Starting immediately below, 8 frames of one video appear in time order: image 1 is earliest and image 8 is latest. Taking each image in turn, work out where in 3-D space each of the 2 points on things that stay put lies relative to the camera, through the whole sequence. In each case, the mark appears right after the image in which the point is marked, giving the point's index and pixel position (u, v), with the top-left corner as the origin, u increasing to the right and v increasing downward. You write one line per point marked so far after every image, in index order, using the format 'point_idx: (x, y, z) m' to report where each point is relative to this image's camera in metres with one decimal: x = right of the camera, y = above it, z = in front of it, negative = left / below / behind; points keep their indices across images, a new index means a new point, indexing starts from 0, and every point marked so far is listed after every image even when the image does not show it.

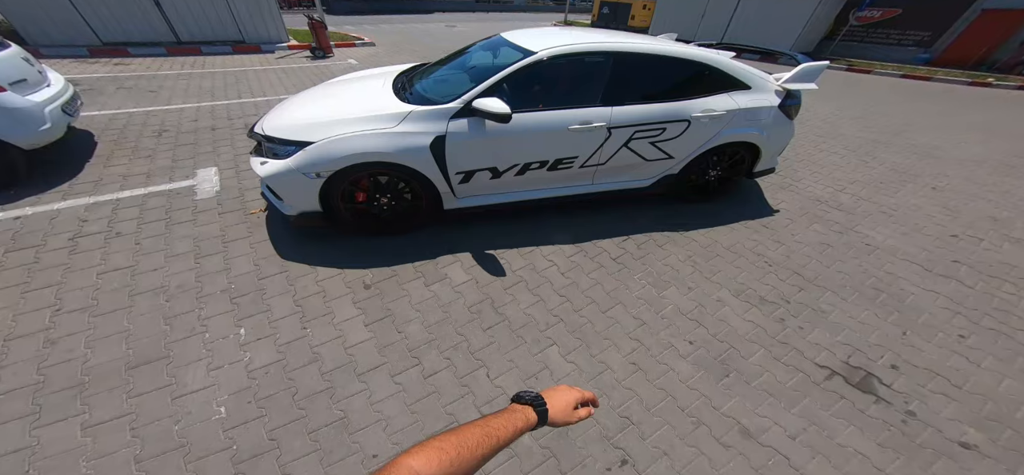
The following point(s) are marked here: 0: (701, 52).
0: (+1.6, +1.6, +3.0) m
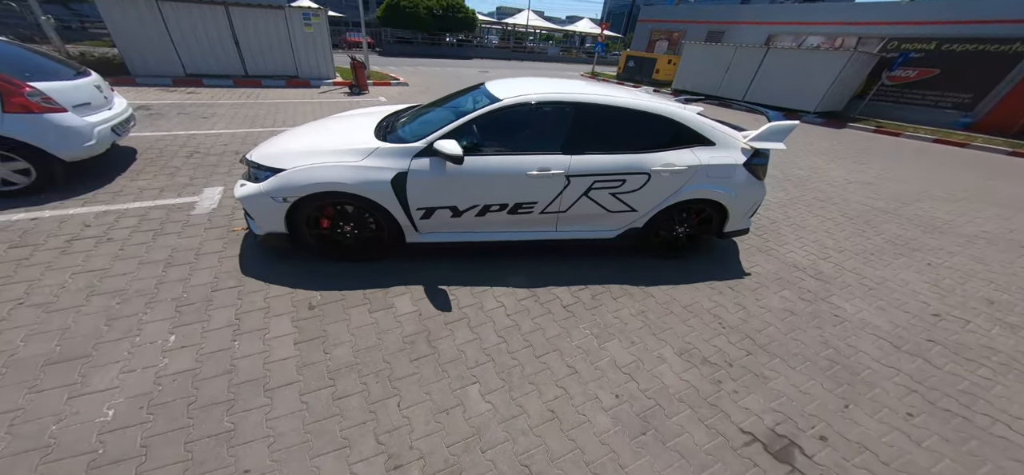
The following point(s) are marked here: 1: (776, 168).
0: (+1.4, +1.2, +3.2) m
1: (+4.7, +1.3, +6.4) m
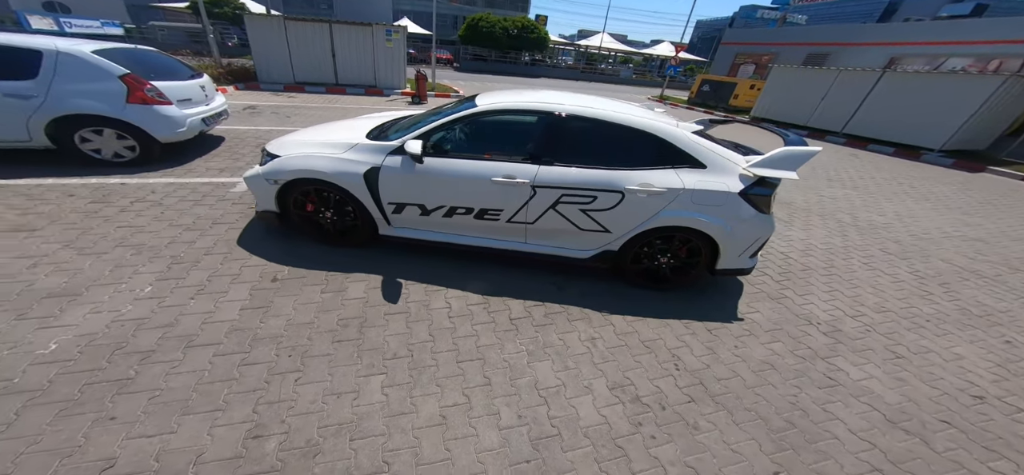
0: (+1.2, +0.9, +3.0) m
1: (+5.1, +0.5, +5.4) m
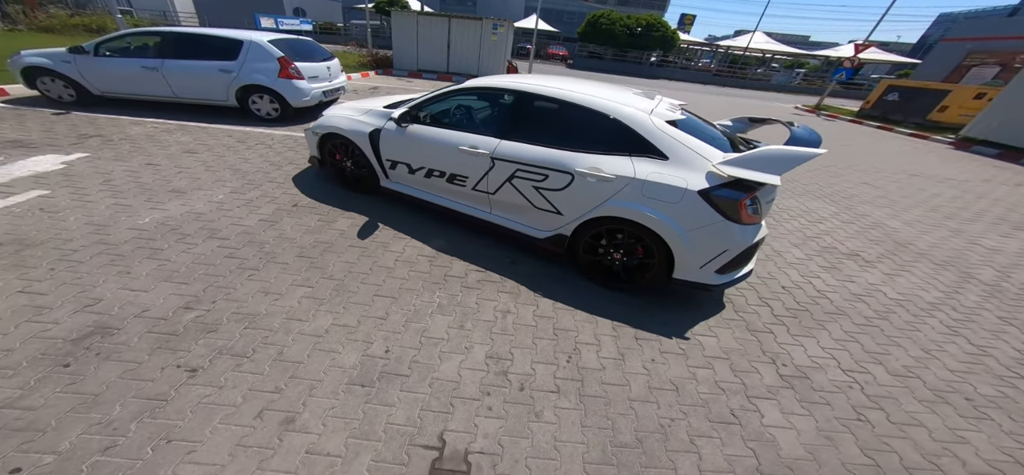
0: (+0.9, +1.0, +2.8) m
1: (+5.2, -0.2, +3.8) m
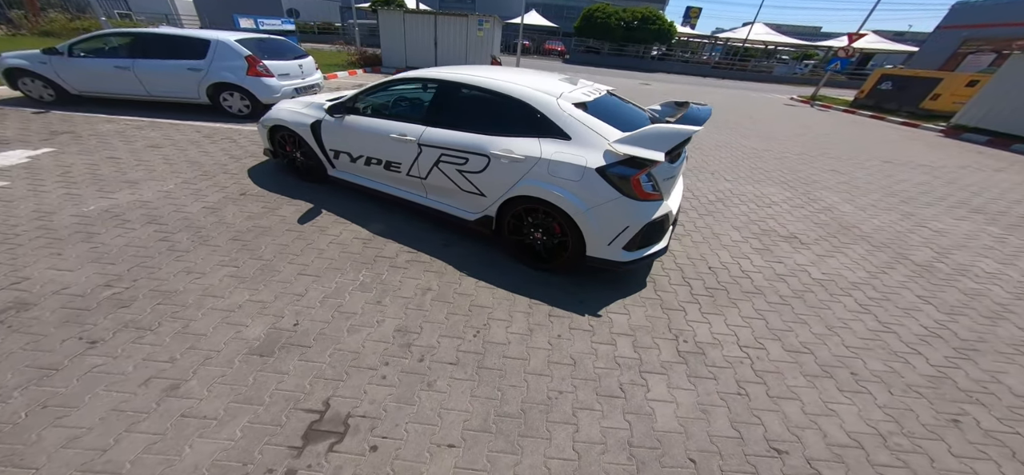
0: (+0.2, +1.2, +2.8) m
1: (+4.6, 0.0, +3.8) m
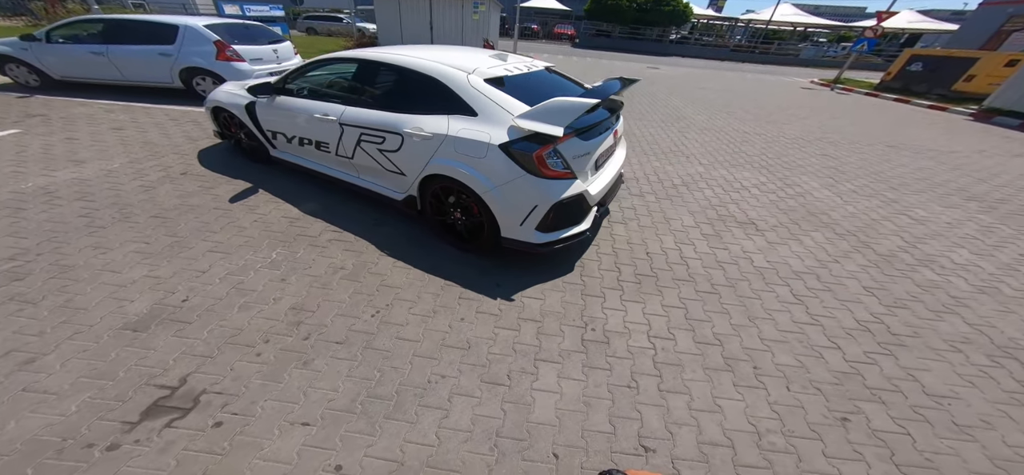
0: (-0.5, +1.3, +2.7) m
1: (+3.9, +0.1, +3.5) m
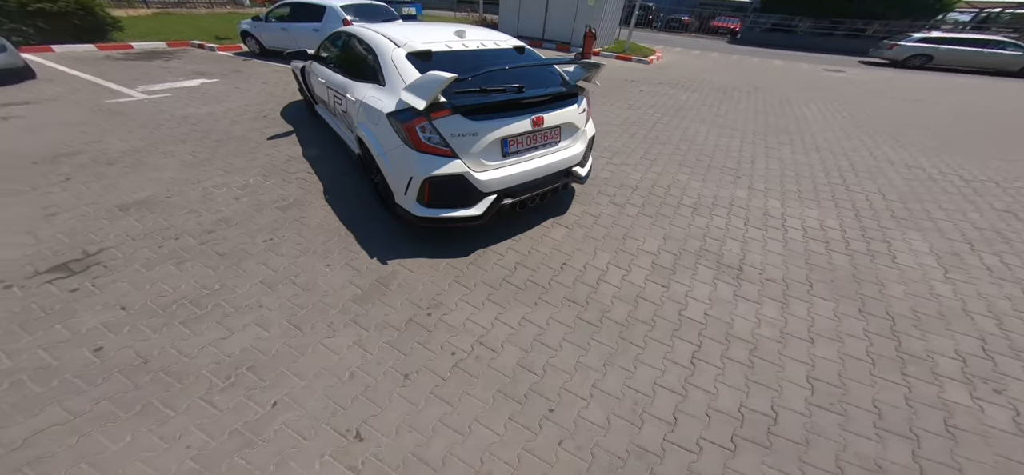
0: (-1.0, +1.6, +2.8) m
1: (+3.0, -0.6, +2.1) m
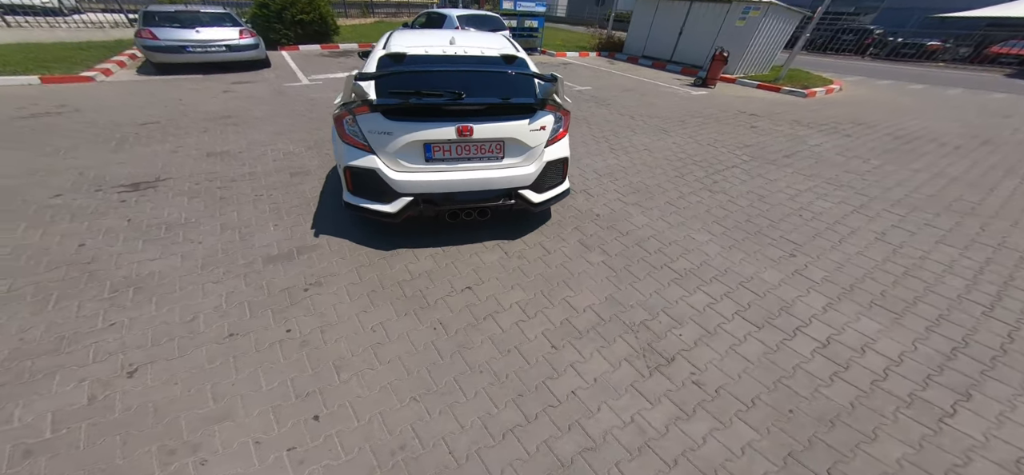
0: (-1.1, +1.7, +3.1) m
1: (+1.6, -1.3, +0.9) m
